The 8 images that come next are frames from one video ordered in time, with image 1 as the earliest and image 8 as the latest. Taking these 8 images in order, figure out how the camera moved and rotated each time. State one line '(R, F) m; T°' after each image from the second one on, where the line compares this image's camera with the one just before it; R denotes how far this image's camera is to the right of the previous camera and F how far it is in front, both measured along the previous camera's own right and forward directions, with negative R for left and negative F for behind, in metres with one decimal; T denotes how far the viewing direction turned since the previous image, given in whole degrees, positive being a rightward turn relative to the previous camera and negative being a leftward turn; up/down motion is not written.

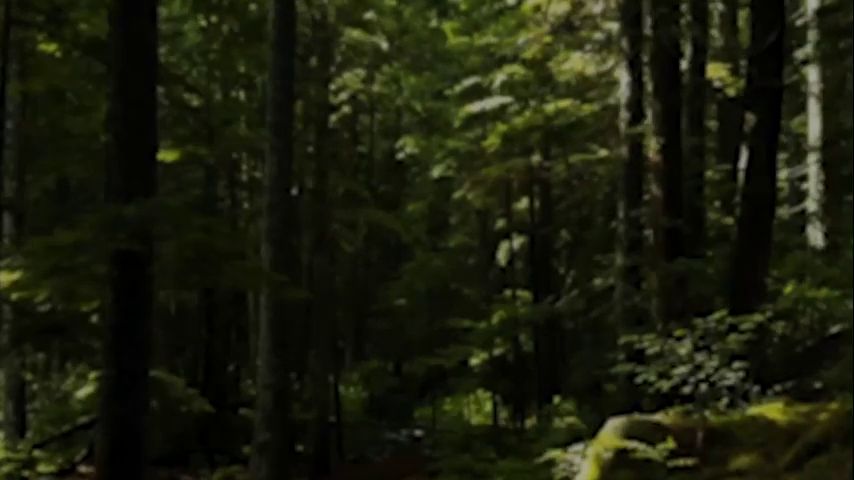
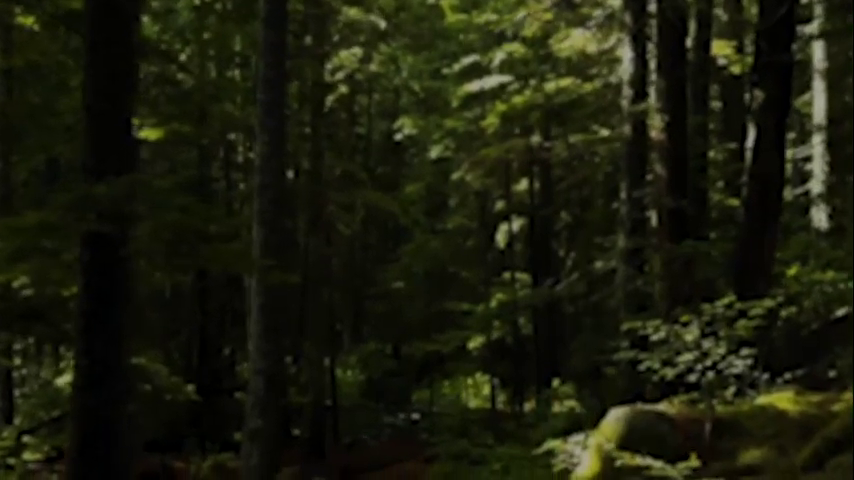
(0.0, +0.5) m; 0°
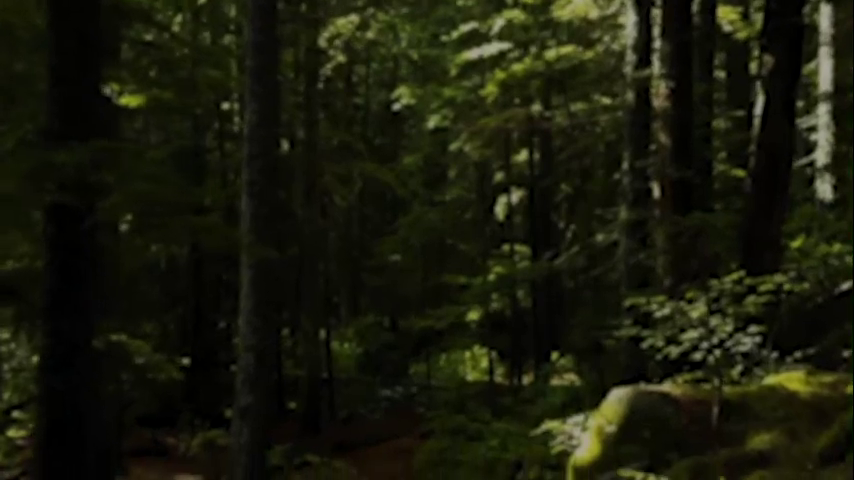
(+0.1, +0.5) m; 0°
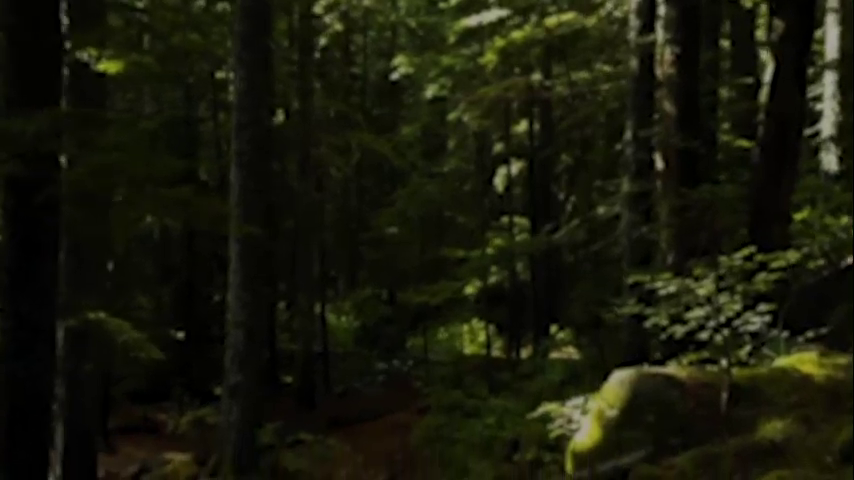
(+0.1, +0.5) m; 0°
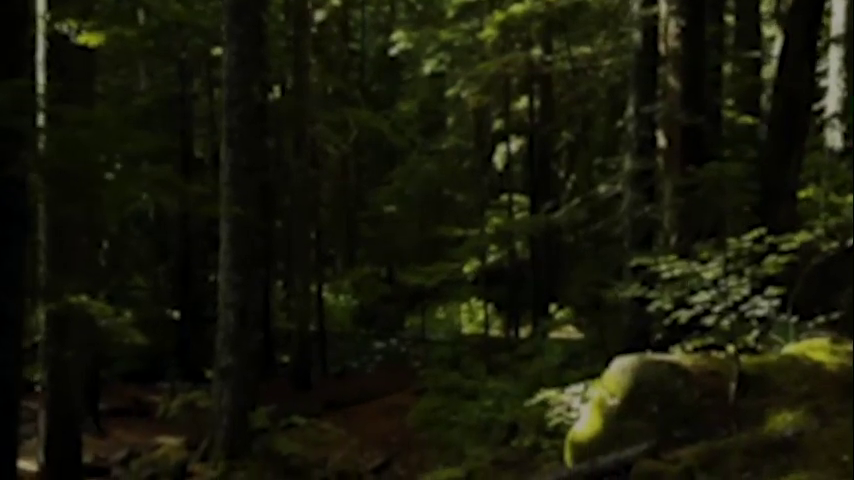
(+0.1, +0.4) m; 0°
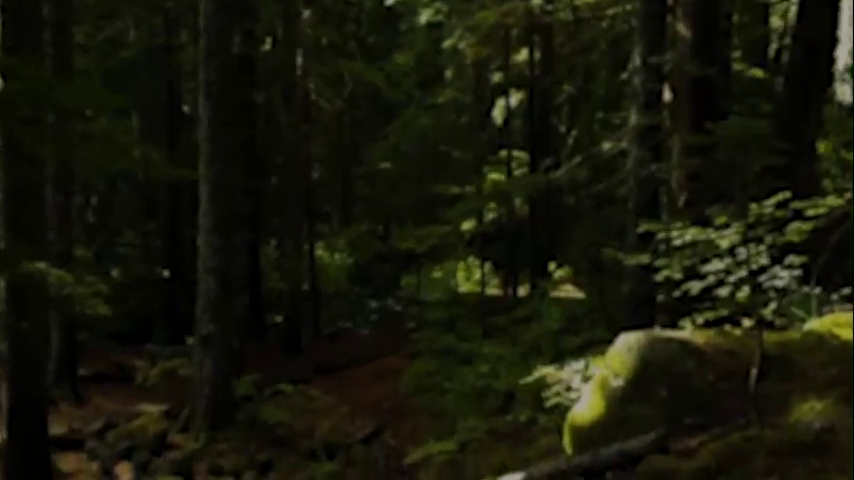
(+0.1, +0.8) m; 0°
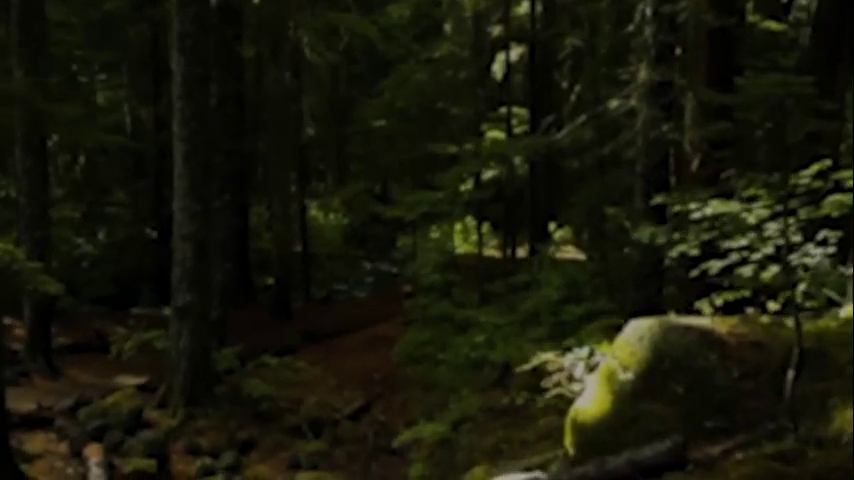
(+0.1, +0.9) m; 0°
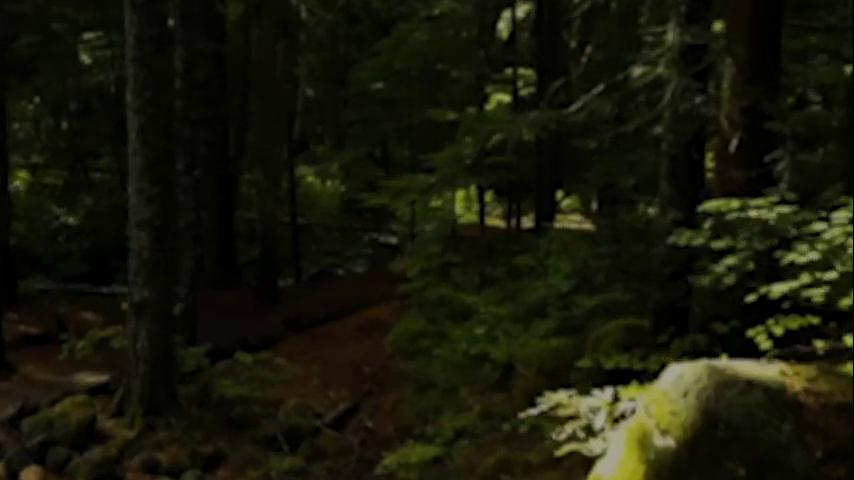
(+0.1, +1.6) m; 0°
